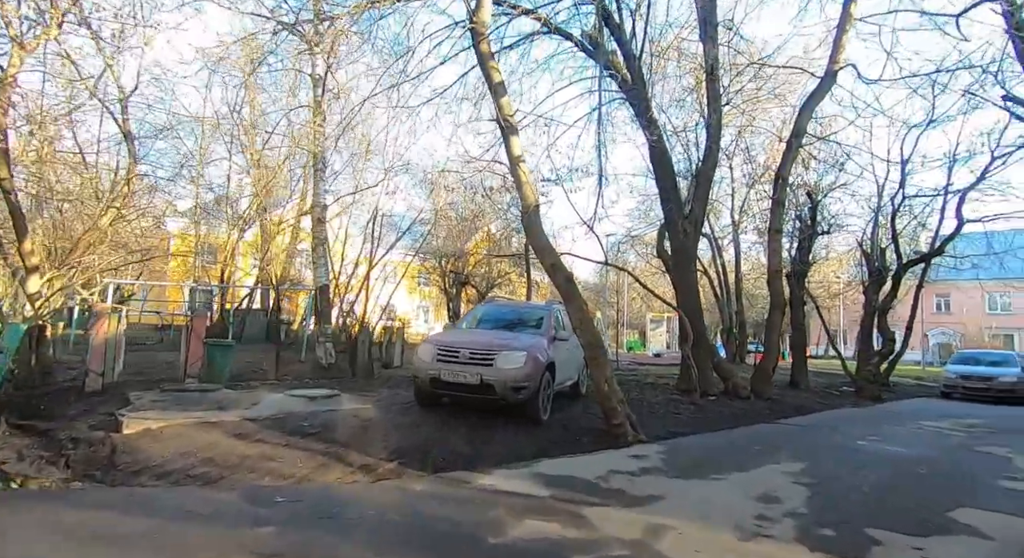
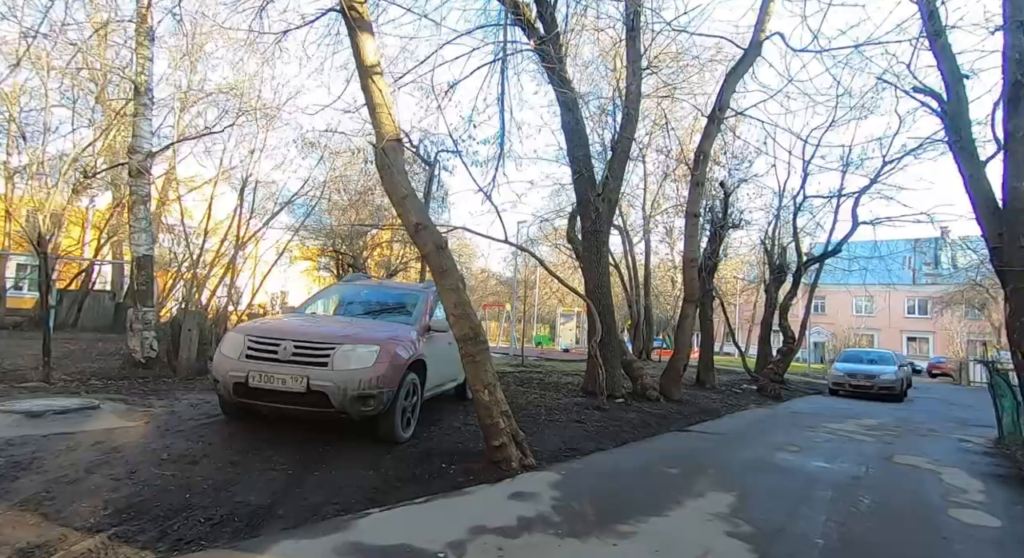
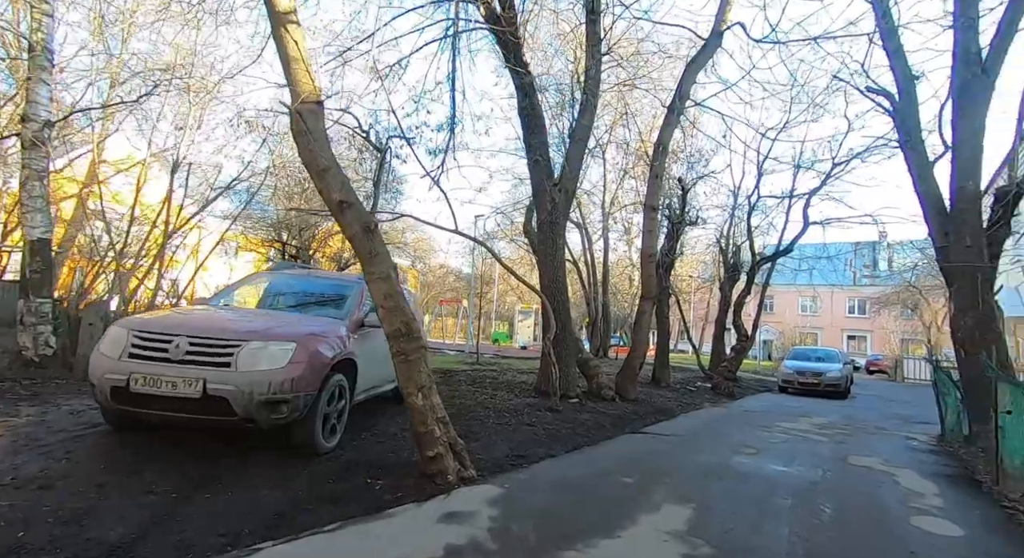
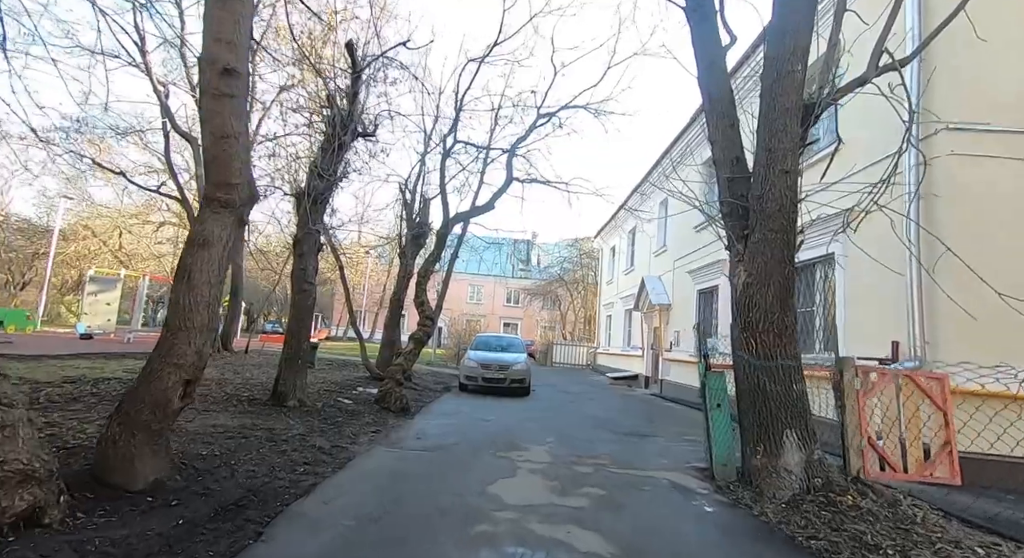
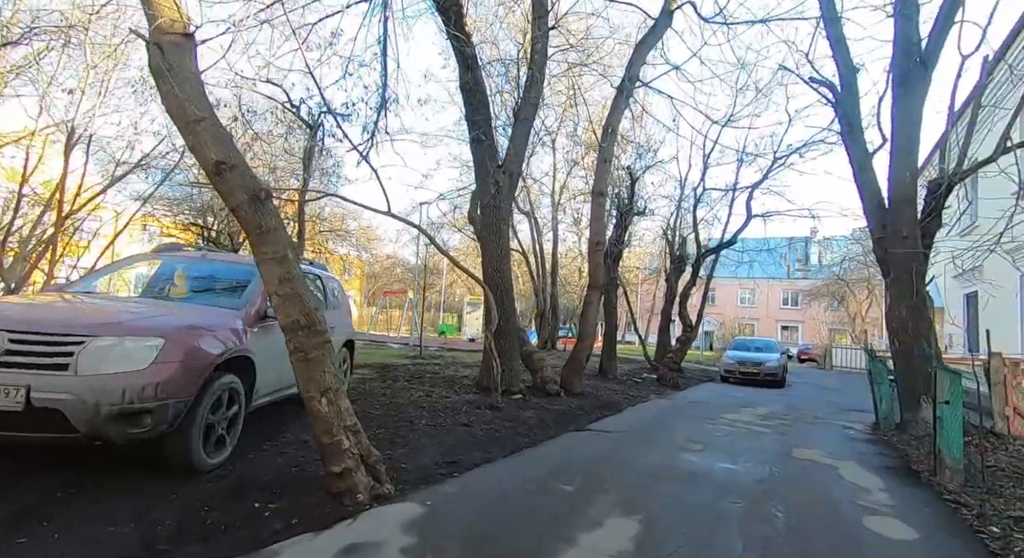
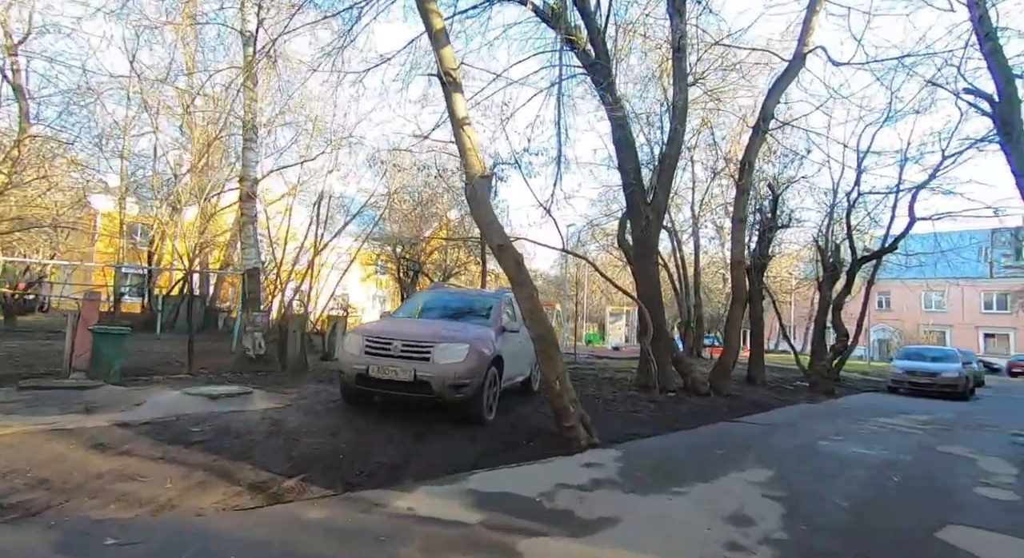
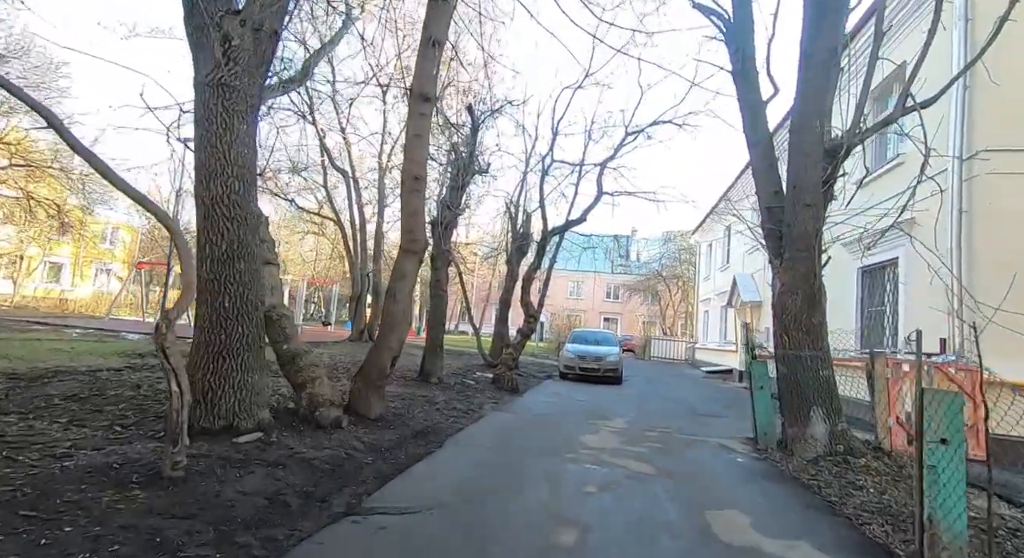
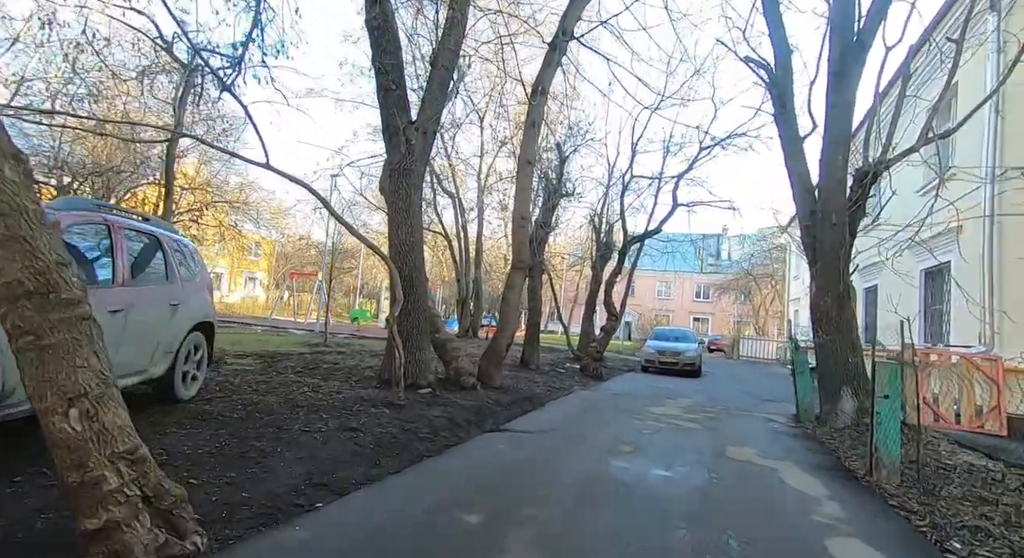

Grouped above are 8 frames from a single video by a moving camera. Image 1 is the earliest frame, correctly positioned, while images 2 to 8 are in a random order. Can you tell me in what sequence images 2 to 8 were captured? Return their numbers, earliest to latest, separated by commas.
6, 2, 3, 5, 8, 7, 4
